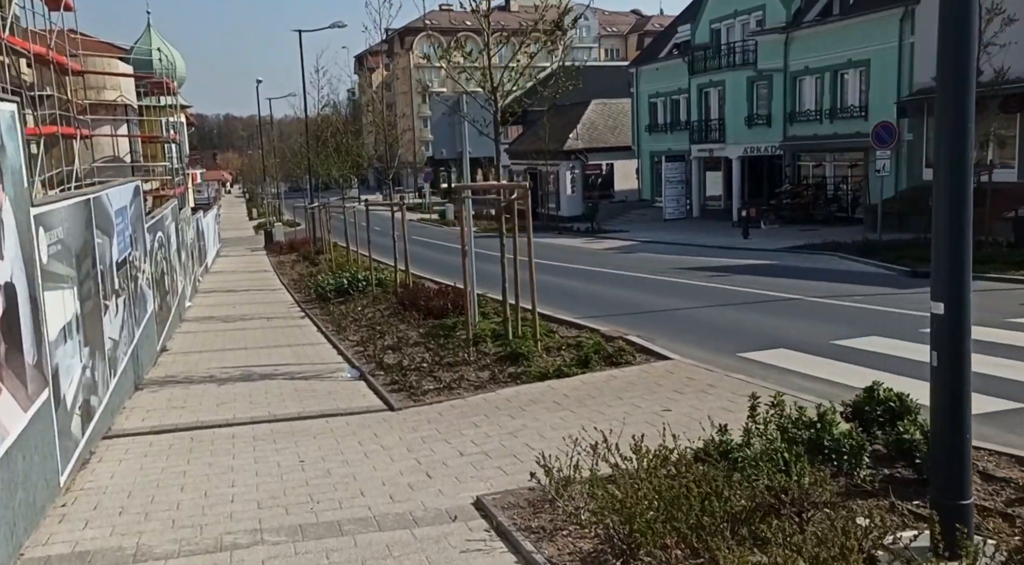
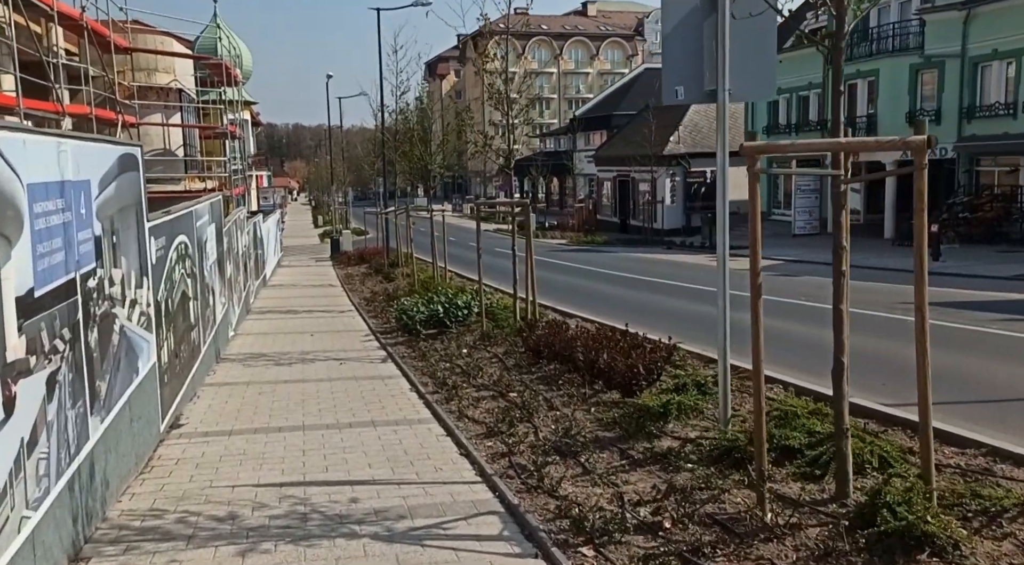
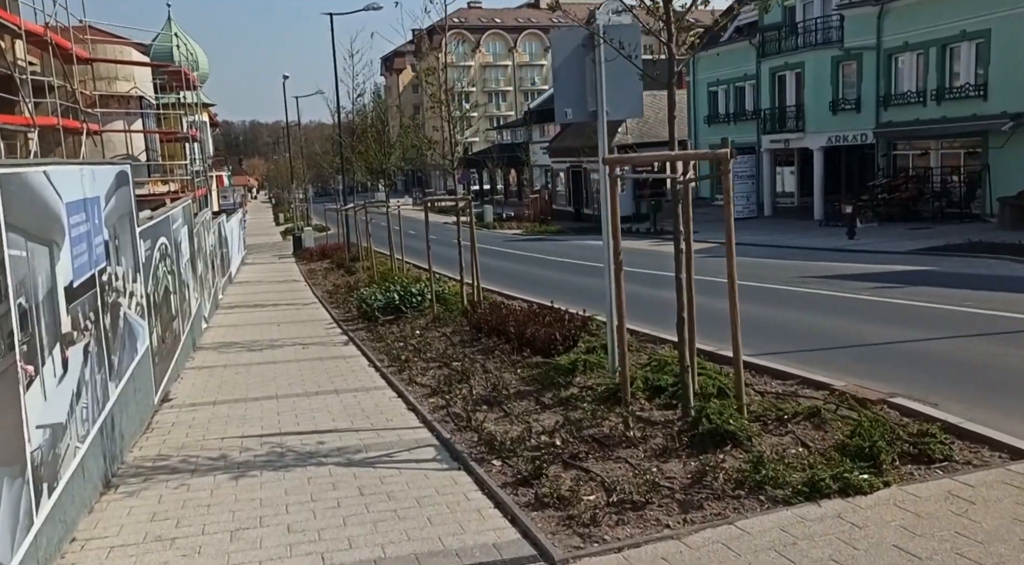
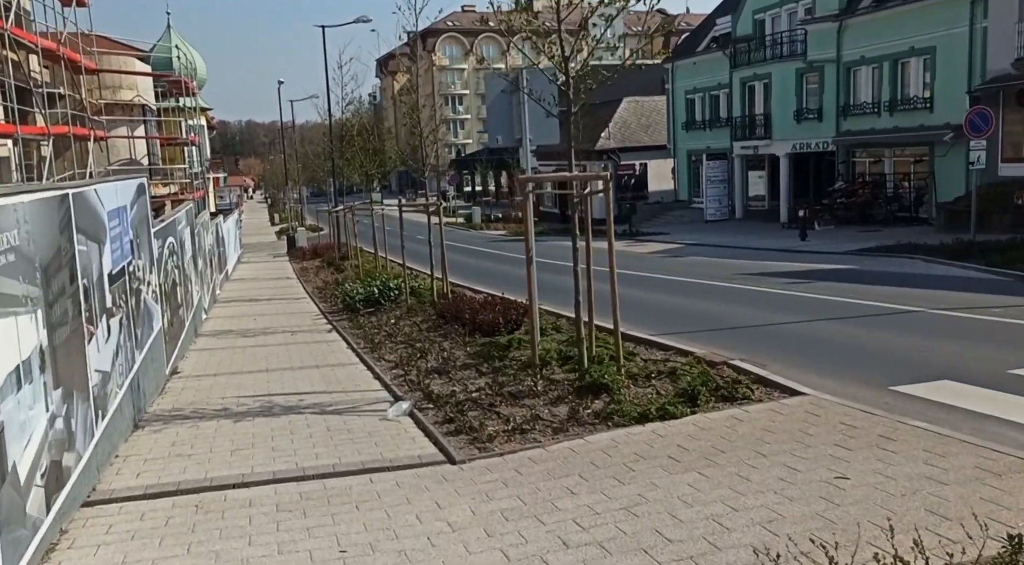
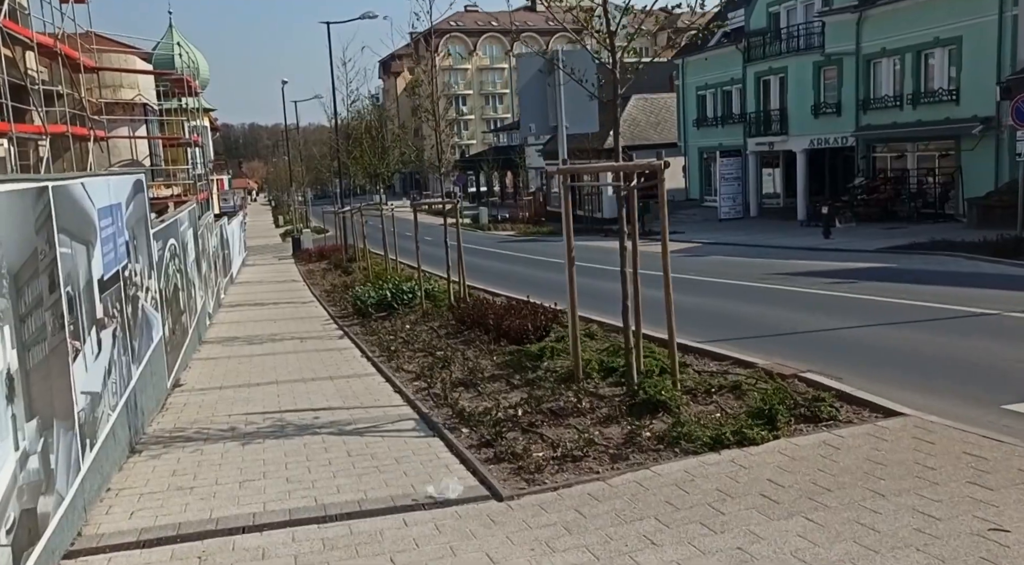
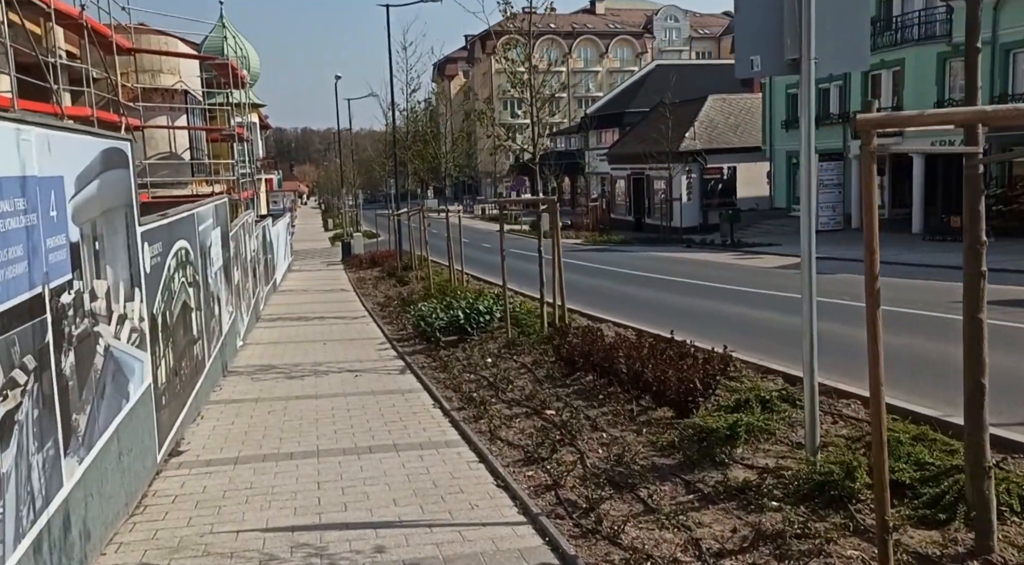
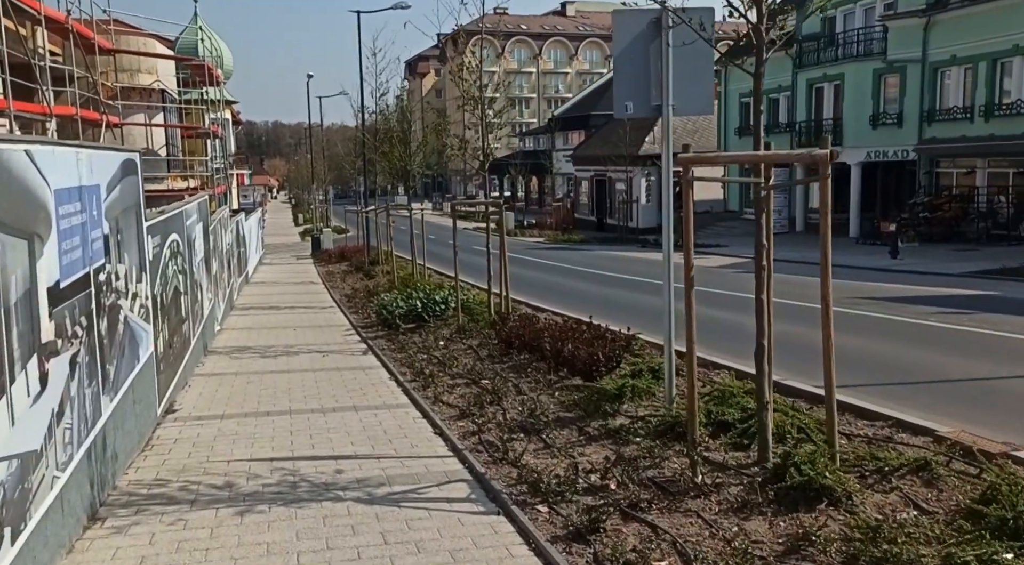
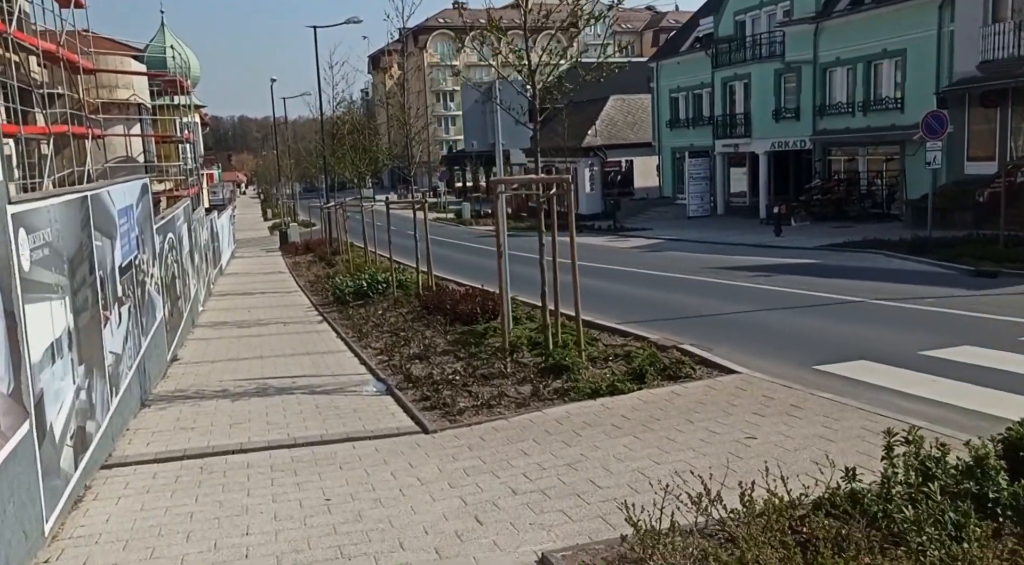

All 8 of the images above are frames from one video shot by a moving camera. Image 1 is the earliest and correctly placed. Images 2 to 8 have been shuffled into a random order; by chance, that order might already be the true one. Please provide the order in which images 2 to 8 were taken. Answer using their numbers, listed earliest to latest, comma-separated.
8, 4, 5, 3, 7, 2, 6
